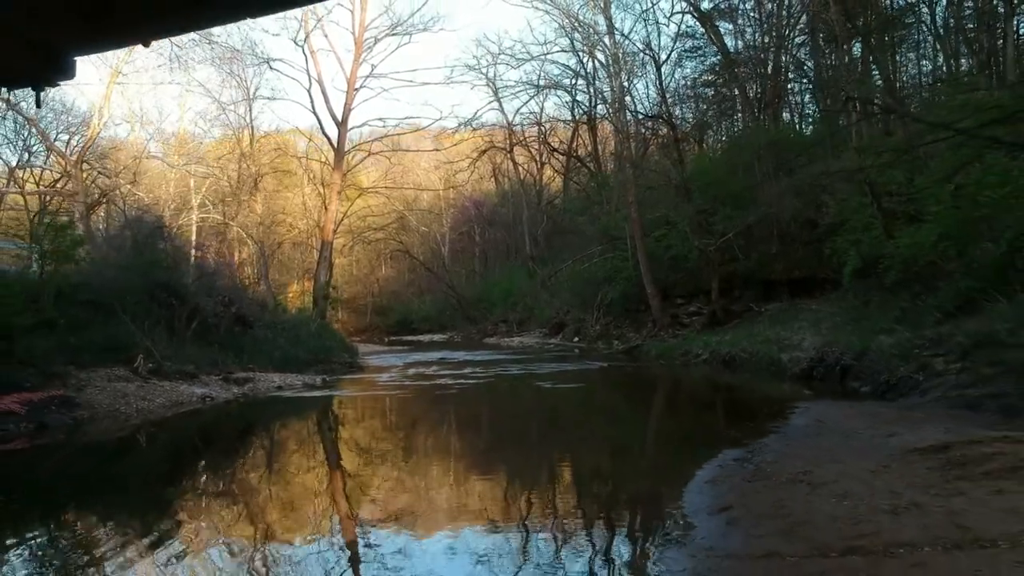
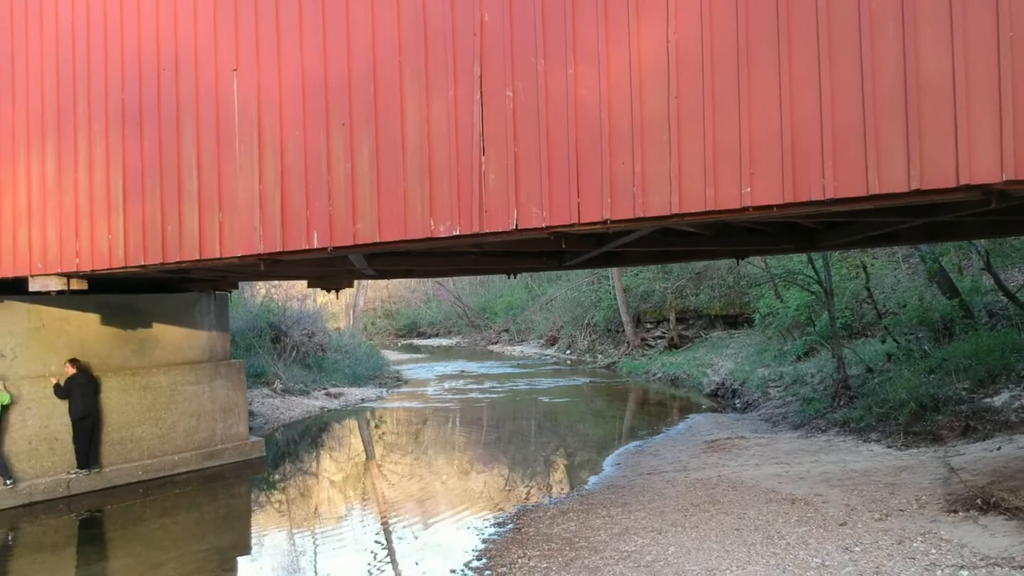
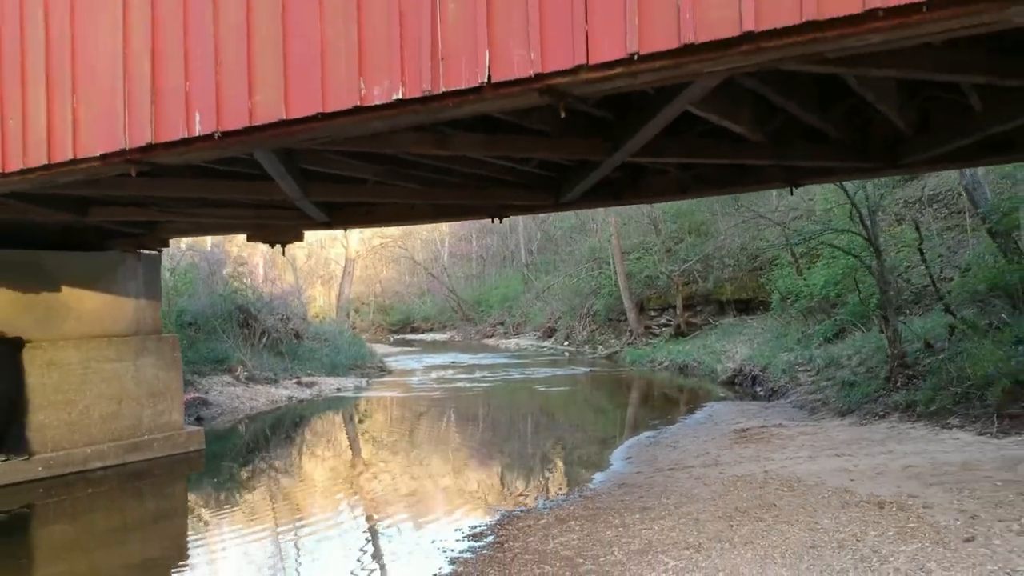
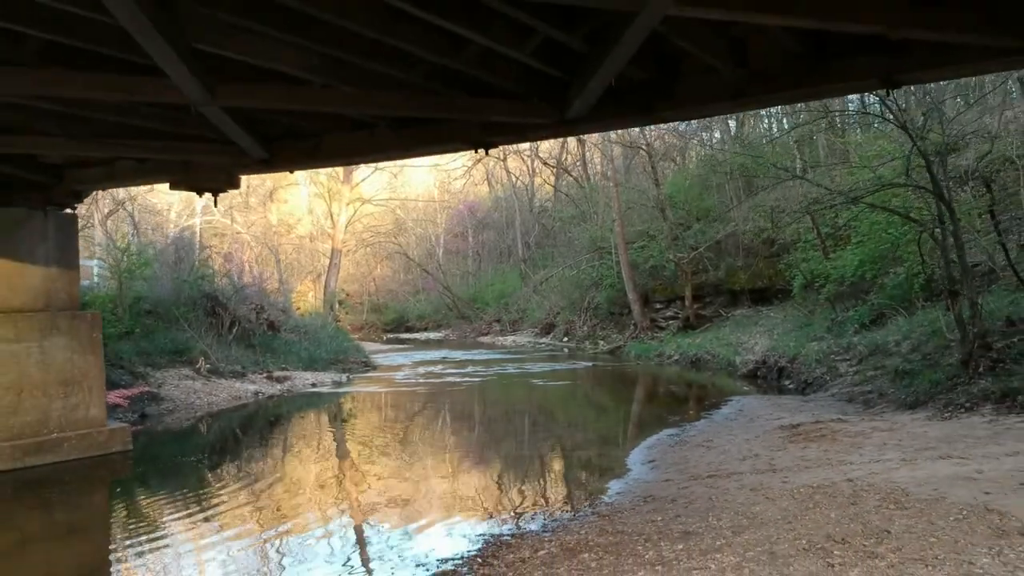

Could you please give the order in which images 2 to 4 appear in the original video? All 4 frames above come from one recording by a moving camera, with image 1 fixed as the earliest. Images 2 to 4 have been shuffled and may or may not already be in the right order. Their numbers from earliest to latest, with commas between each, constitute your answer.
4, 3, 2
